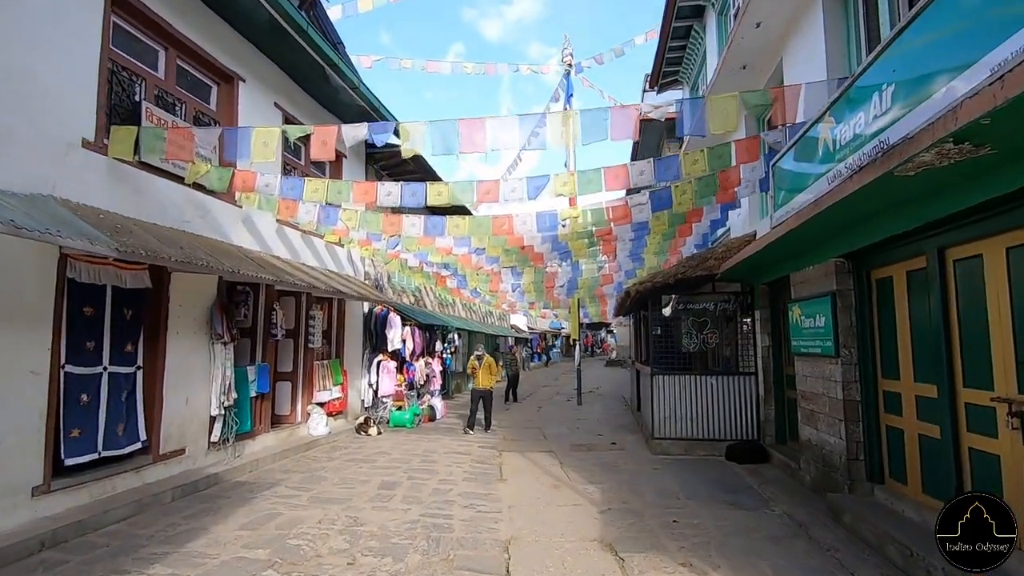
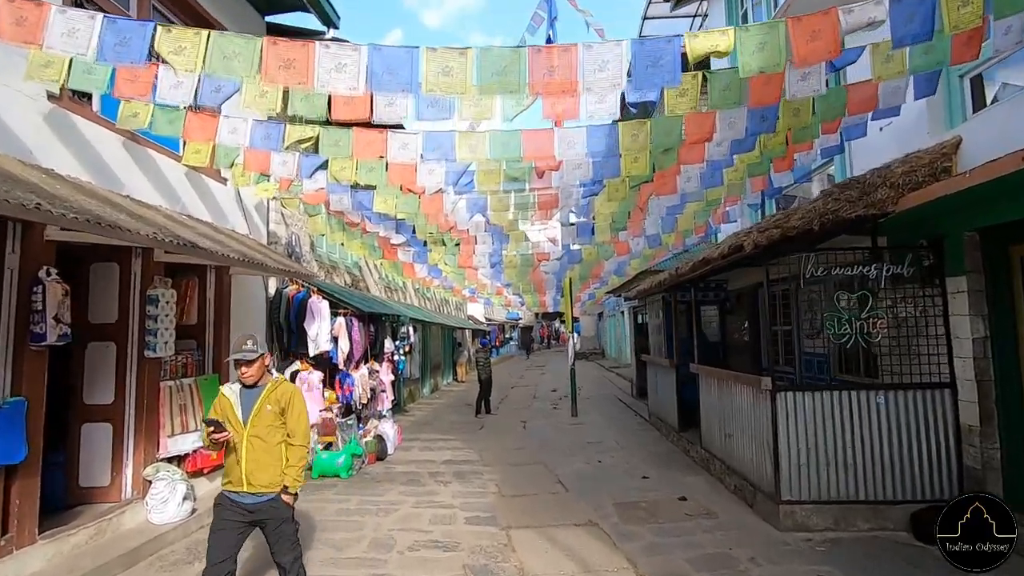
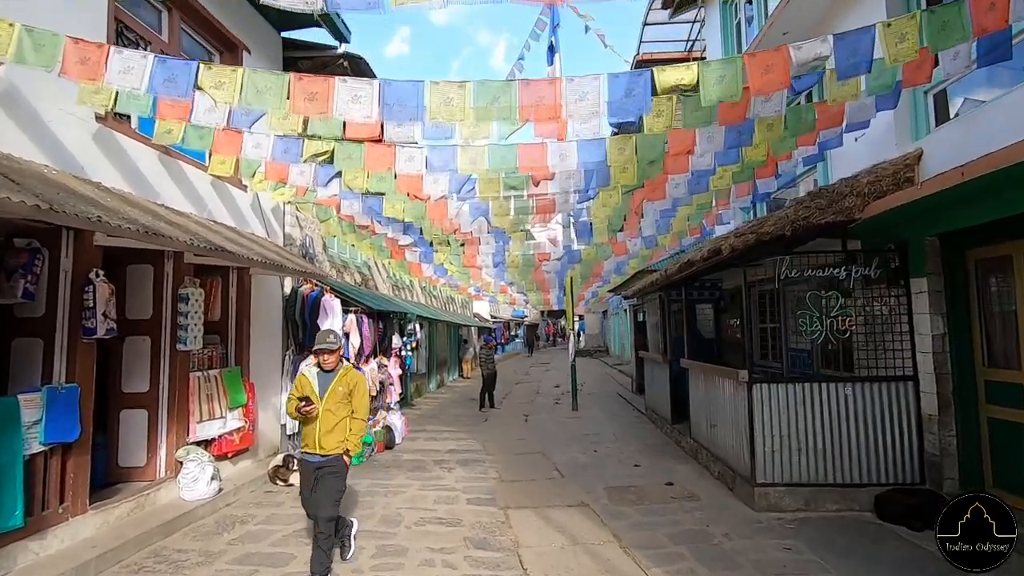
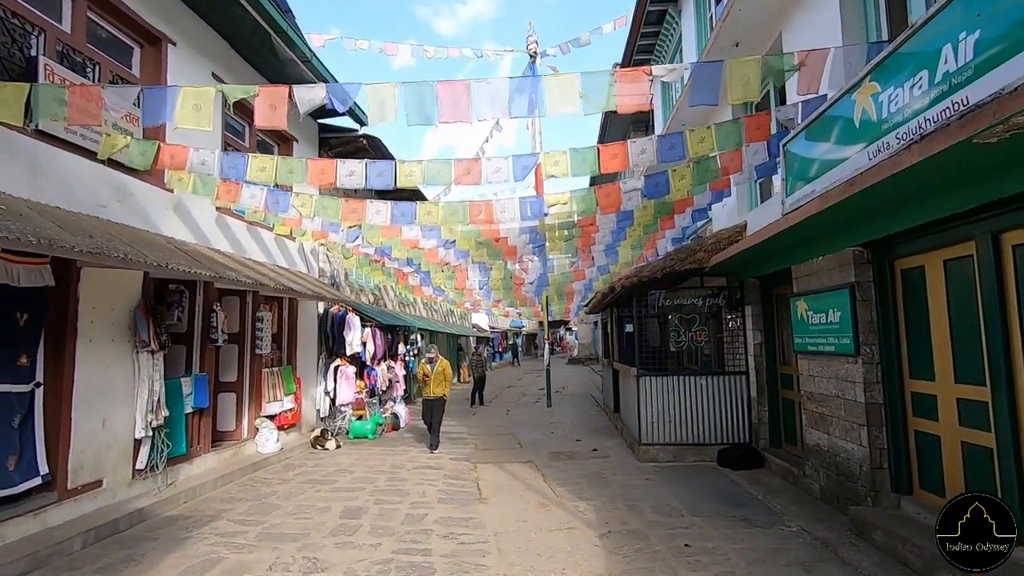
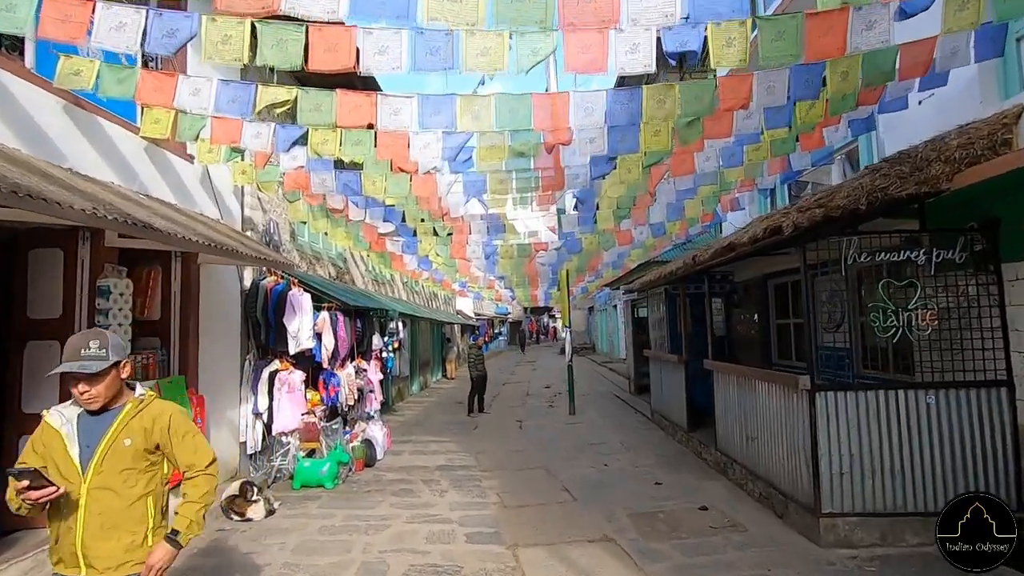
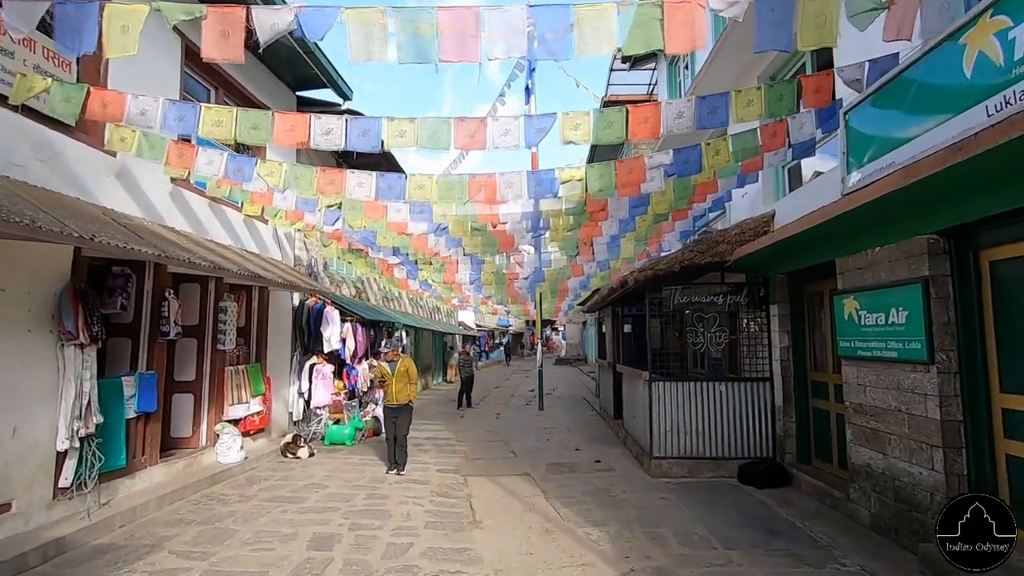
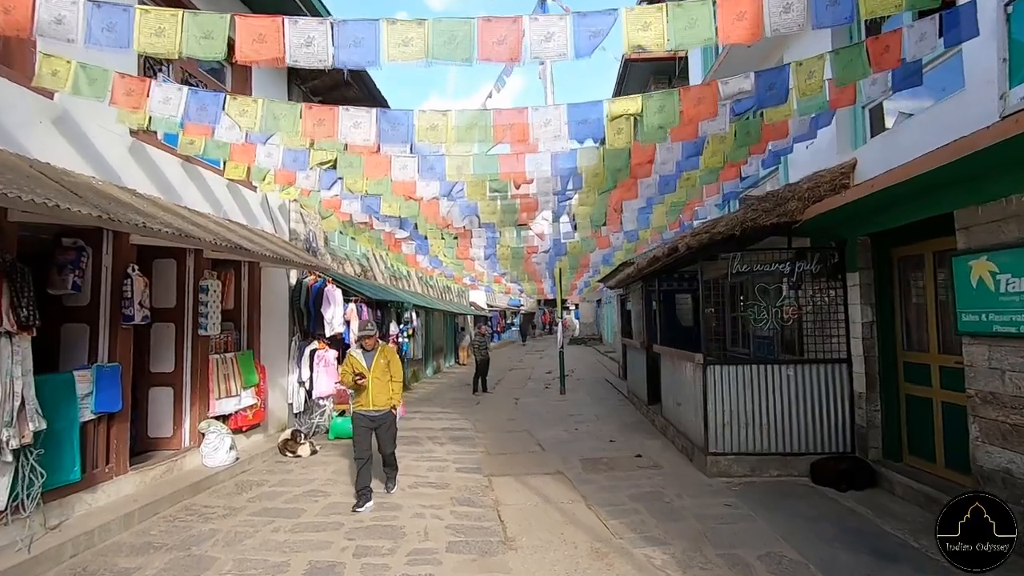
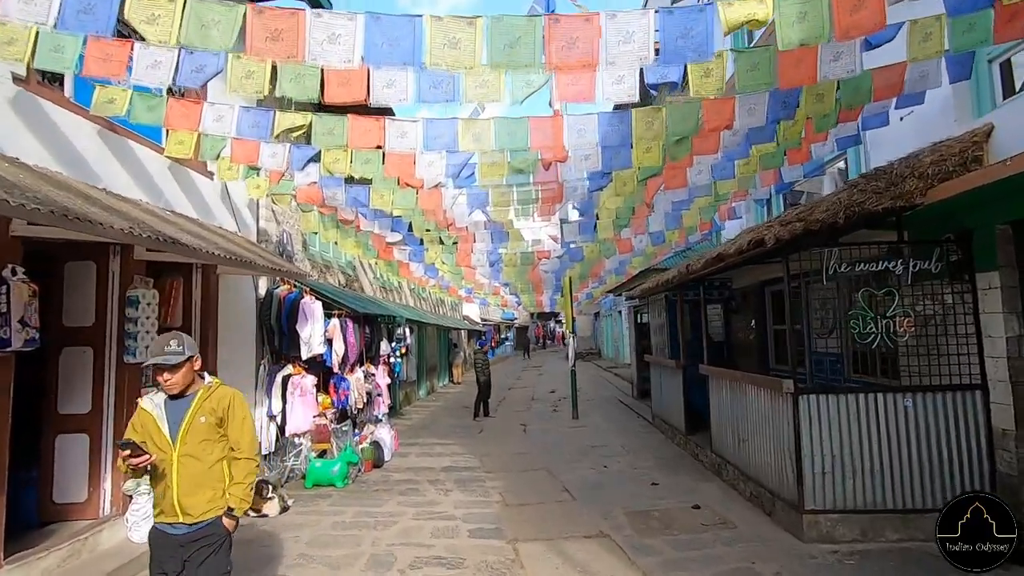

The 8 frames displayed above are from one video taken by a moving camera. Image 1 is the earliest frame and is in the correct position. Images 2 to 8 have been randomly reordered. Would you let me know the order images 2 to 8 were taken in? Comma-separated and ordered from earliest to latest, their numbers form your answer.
4, 6, 7, 3, 2, 8, 5
